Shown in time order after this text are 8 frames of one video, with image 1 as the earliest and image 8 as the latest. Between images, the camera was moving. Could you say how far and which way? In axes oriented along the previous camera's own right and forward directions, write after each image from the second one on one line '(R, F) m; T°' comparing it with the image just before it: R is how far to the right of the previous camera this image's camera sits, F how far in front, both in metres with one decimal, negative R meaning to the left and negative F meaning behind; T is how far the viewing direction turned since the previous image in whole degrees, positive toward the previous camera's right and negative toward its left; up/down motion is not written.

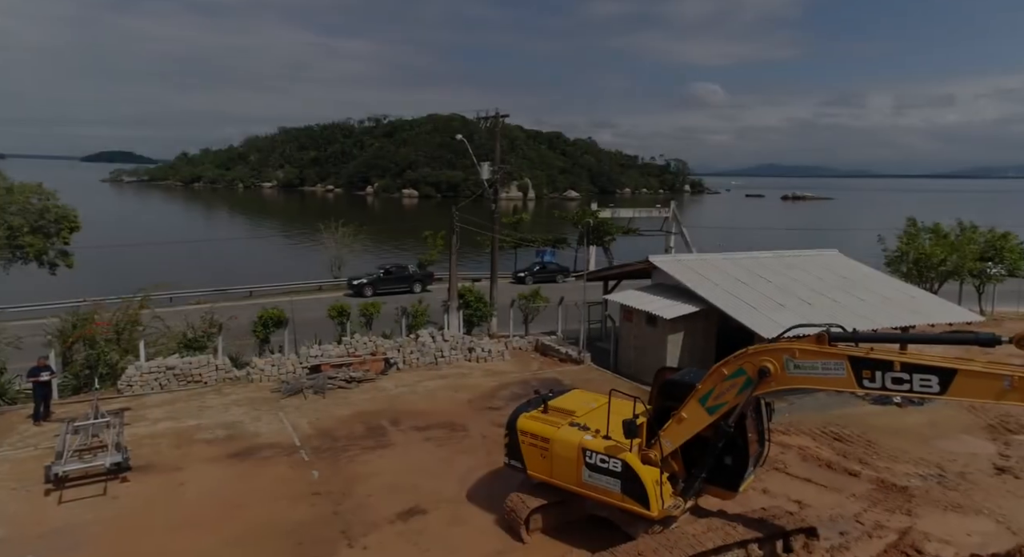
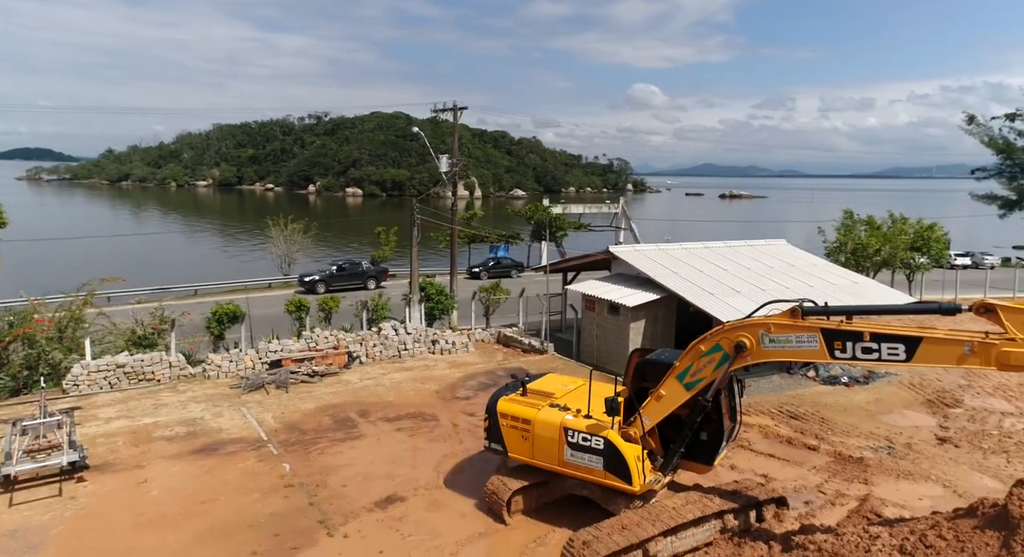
(-0.5, 0.0) m; +5°
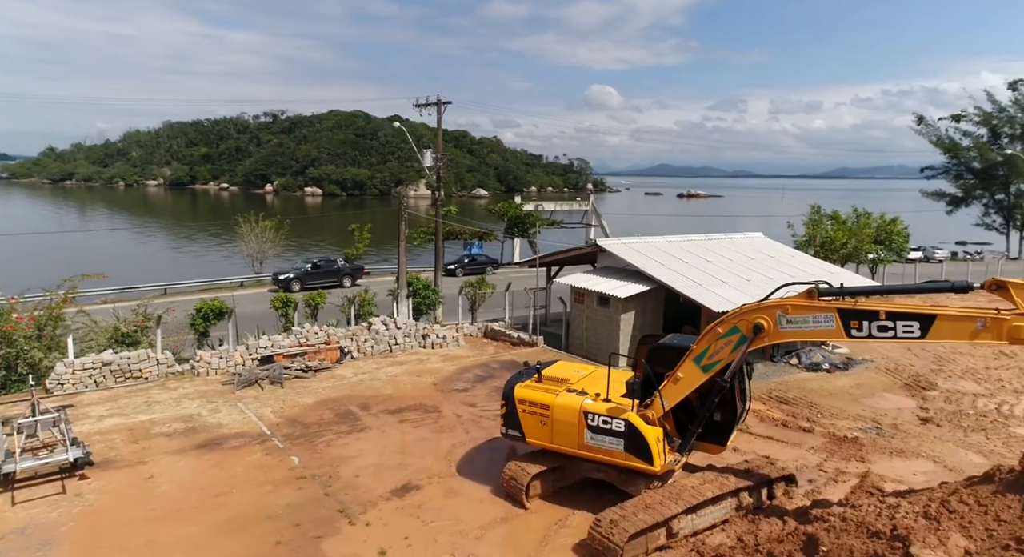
(-0.8, -0.1) m; +4°
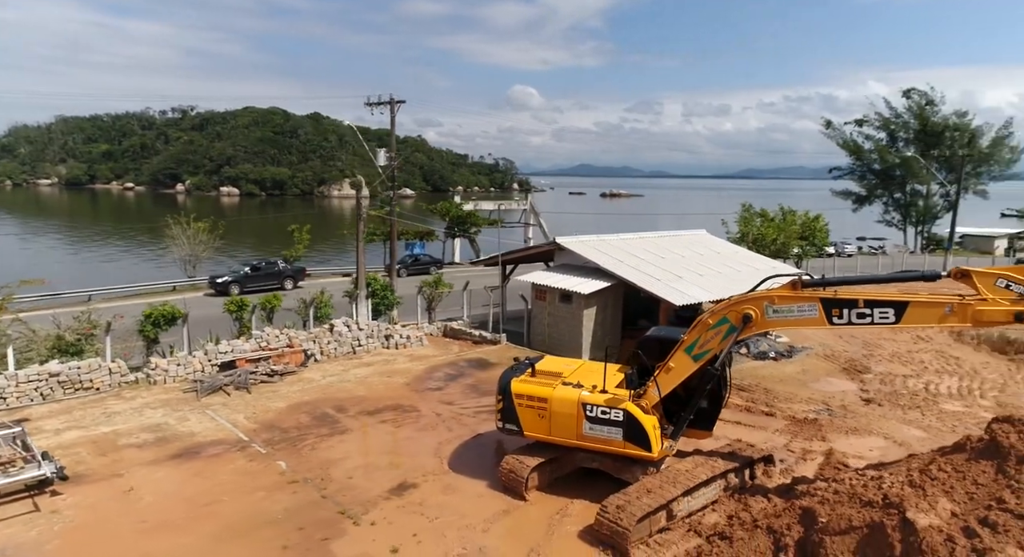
(-1.1, -0.2) m; +7°
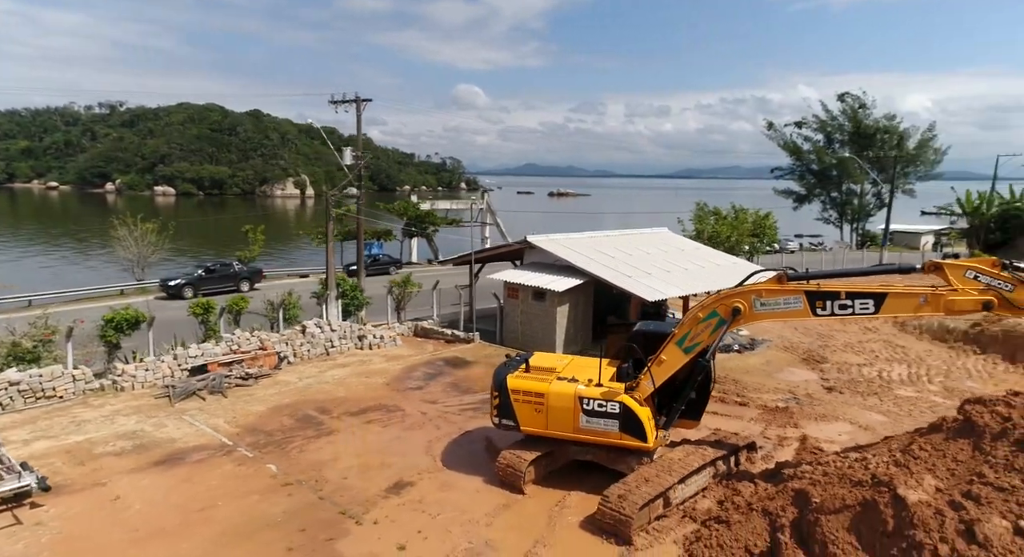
(-0.7, -0.1) m; +5°
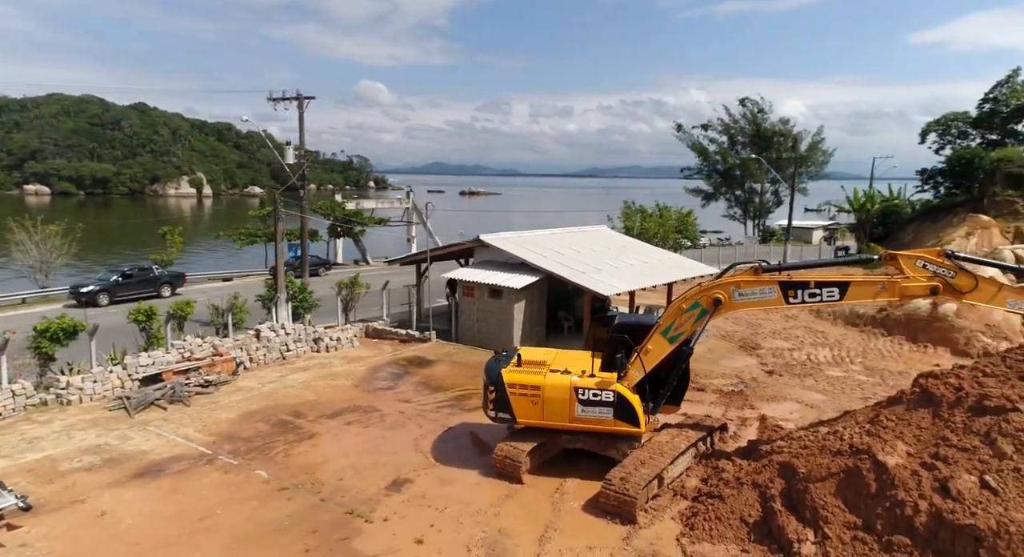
(-1.3, -0.2) m; +8°
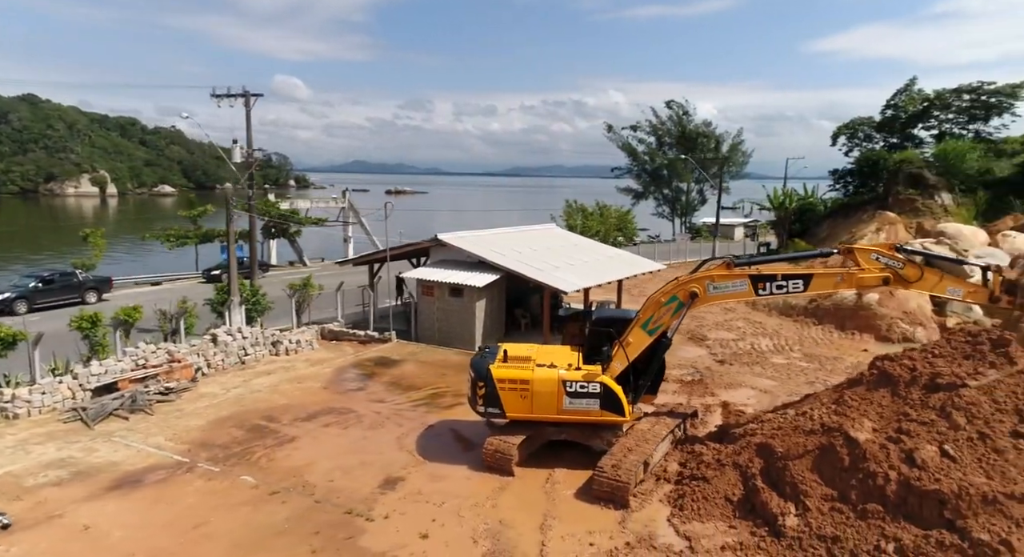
(-1.0, -0.2) m; +7°
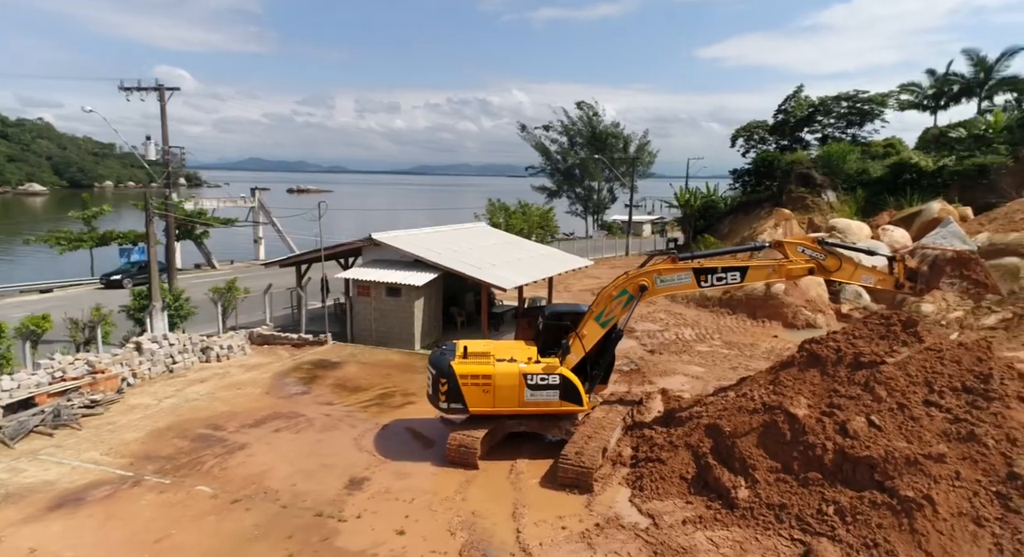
(-0.8, -0.2) m; +8°
